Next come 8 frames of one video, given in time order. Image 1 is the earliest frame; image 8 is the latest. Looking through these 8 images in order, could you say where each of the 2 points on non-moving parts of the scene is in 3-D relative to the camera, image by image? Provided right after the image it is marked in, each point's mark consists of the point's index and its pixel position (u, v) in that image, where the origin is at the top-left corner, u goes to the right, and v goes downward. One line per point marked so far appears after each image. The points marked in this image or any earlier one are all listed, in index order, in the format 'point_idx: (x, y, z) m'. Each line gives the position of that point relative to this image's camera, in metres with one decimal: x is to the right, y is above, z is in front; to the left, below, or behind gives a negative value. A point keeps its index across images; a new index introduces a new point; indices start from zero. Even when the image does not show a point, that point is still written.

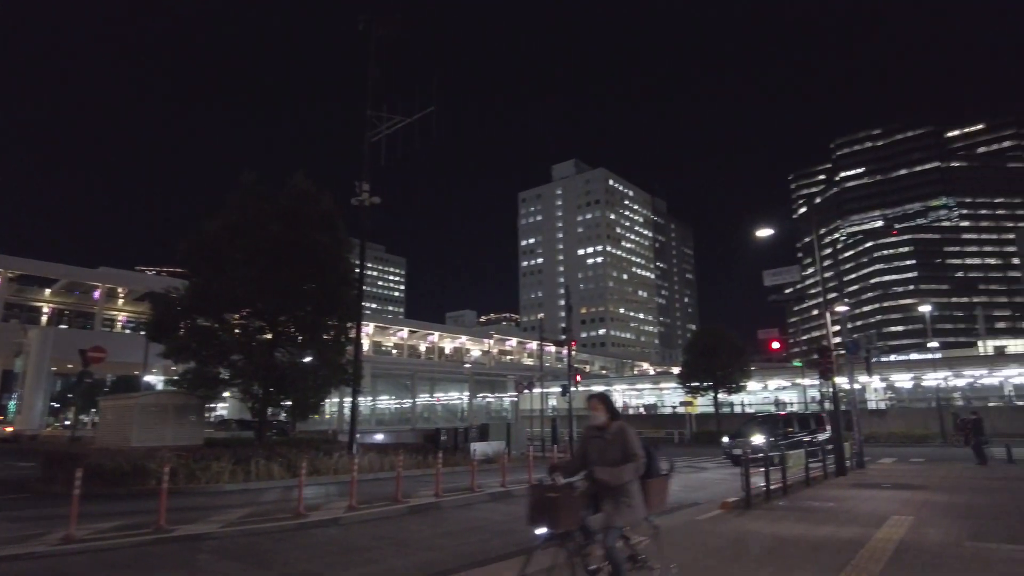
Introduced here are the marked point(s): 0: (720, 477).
0: (+5.1, -4.7, +16.0) m
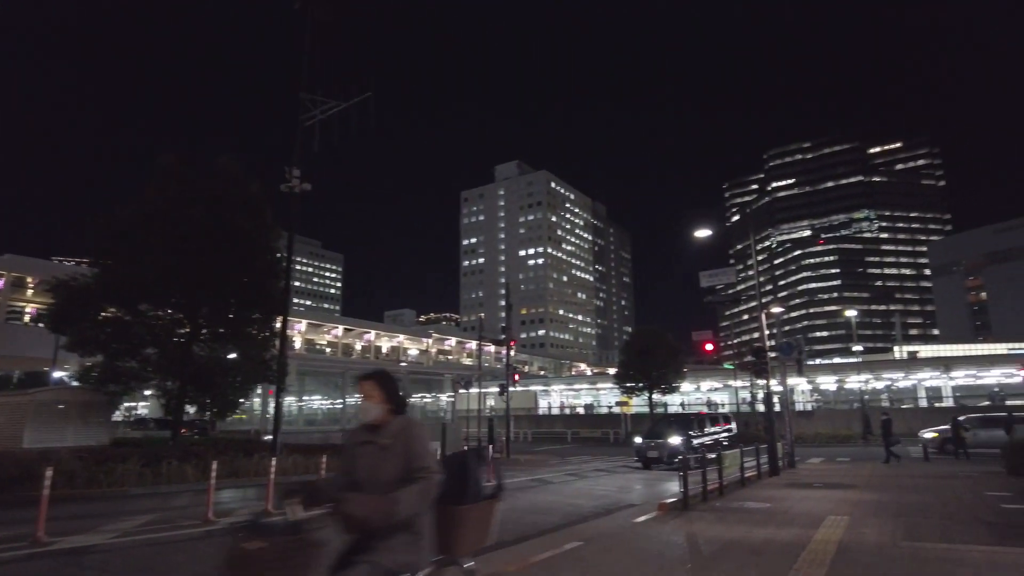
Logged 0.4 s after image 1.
0: (+3.5, -4.6, +15.9) m
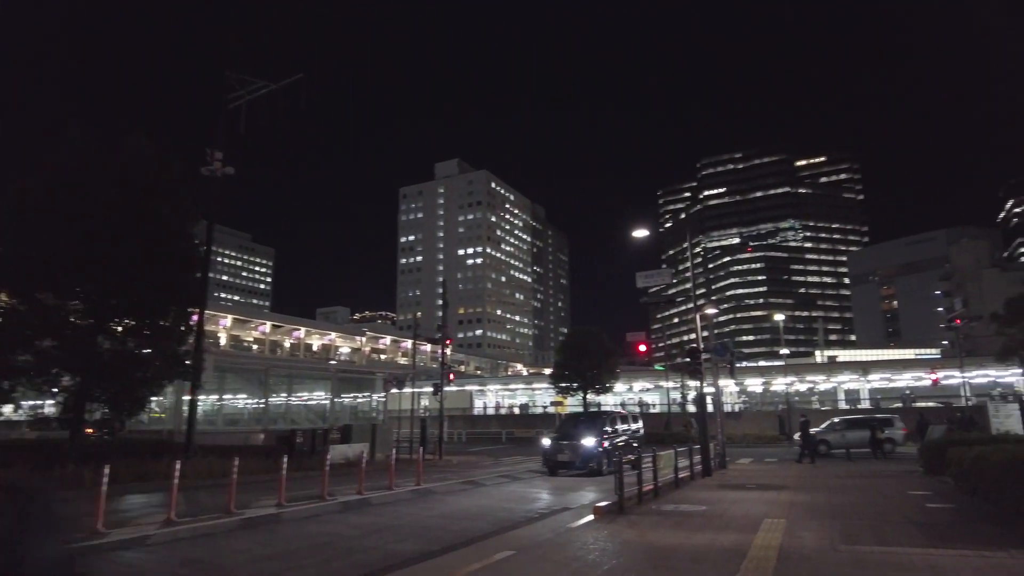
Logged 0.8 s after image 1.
0: (+1.9, -4.6, +15.7) m
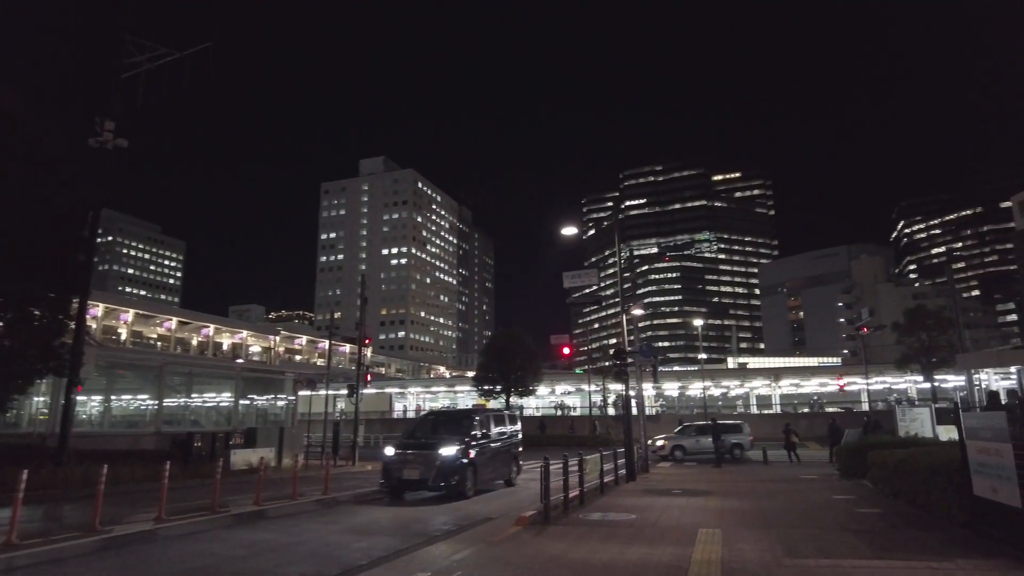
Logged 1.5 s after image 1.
0: (0.0, -4.5, +15.0) m
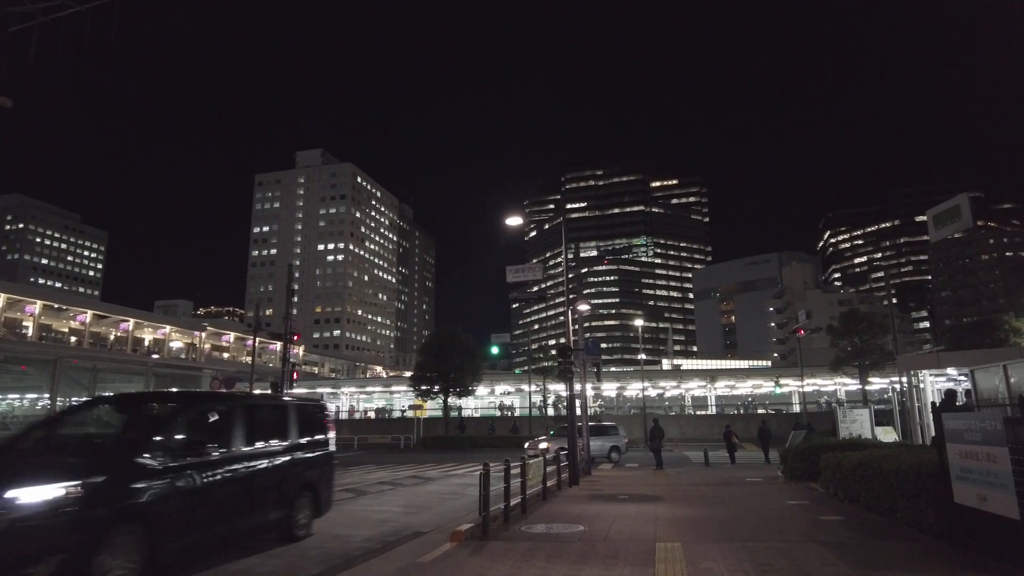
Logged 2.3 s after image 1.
0: (-1.4, -4.3, +14.0) m
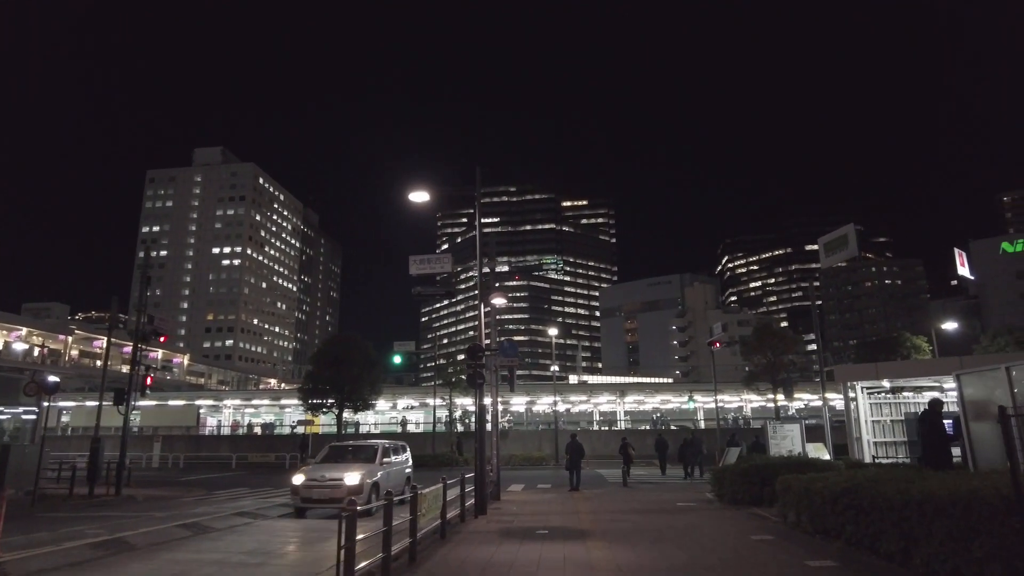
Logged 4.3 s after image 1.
0: (-3.3, -4.0, +11.1) m
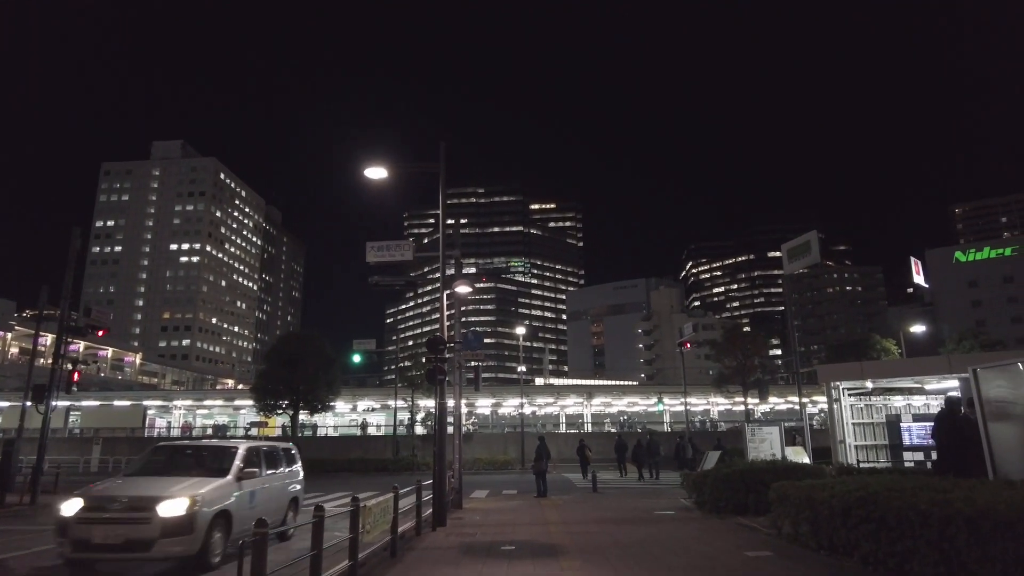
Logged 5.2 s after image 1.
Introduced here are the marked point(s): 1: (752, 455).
0: (-3.9, -3.7, +9.8) m
1: (+5.7, -3.9, +15.3) m
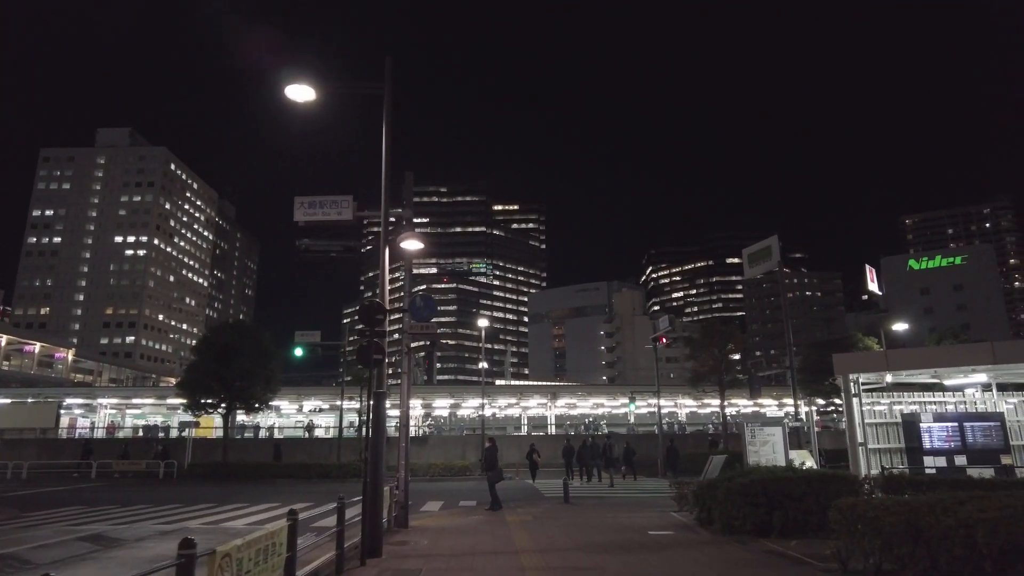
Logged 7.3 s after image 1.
0: (-4.3, -3.1, +7.0) m
1: (+4.9, -3.5, +13.1) m
